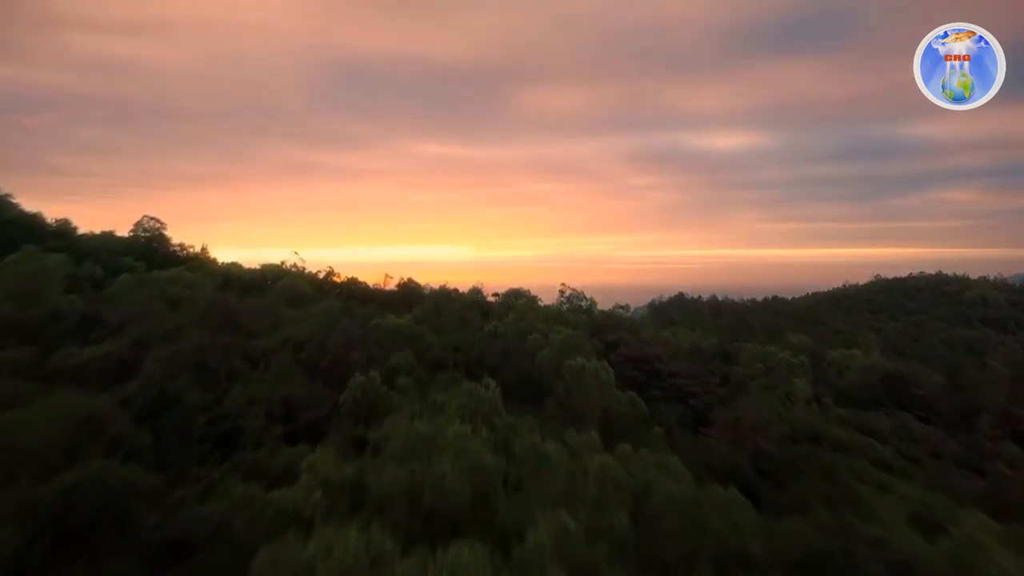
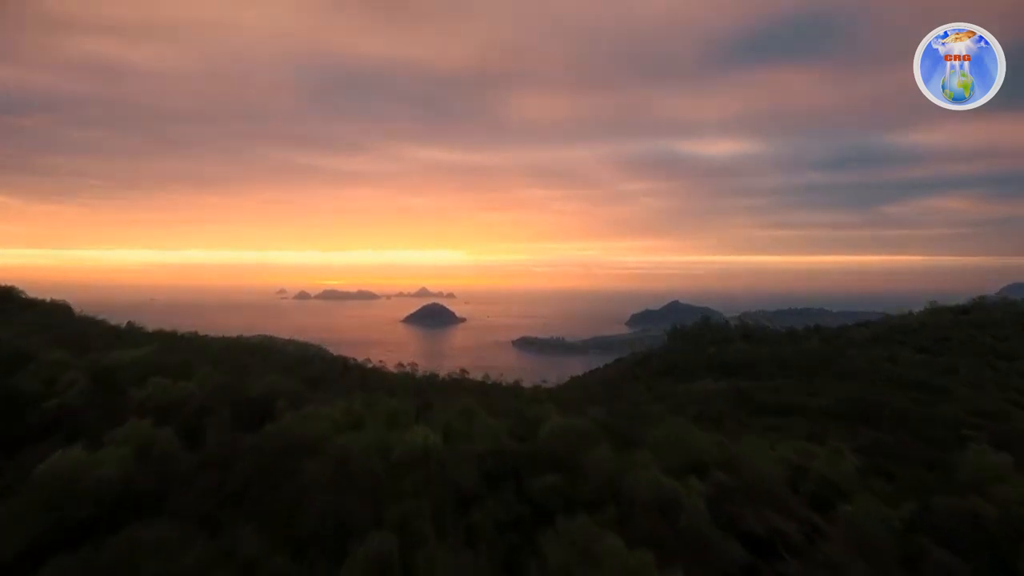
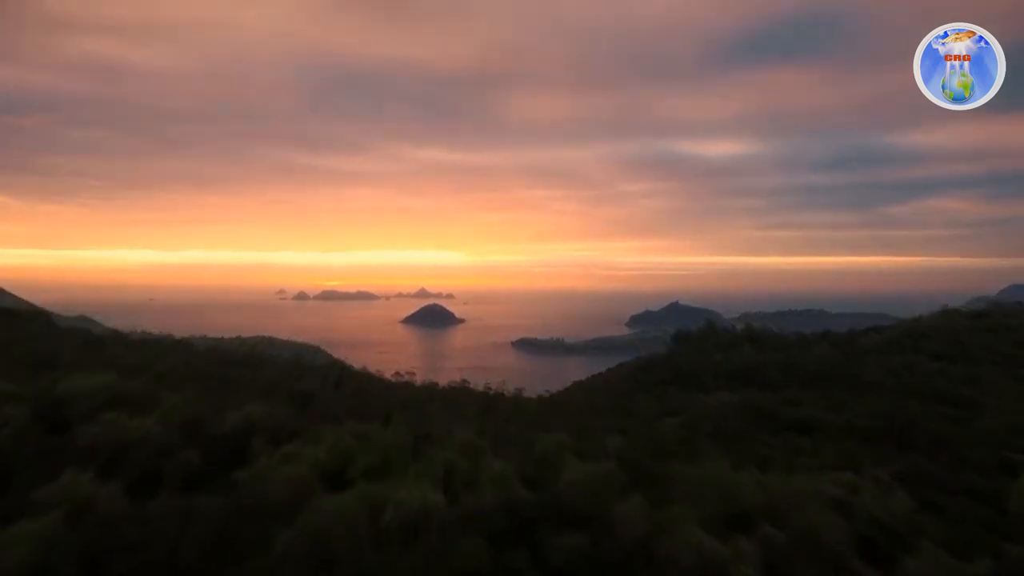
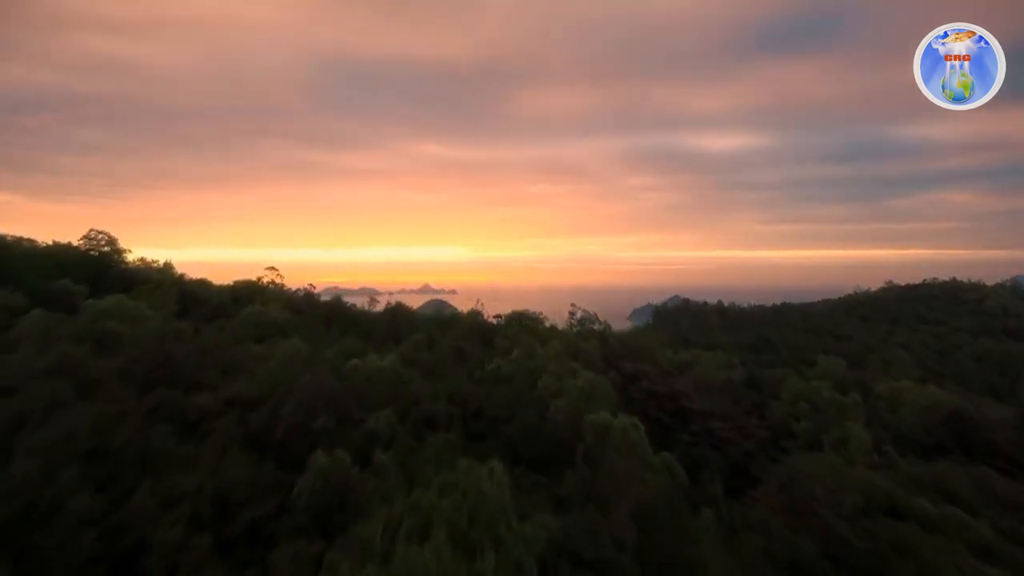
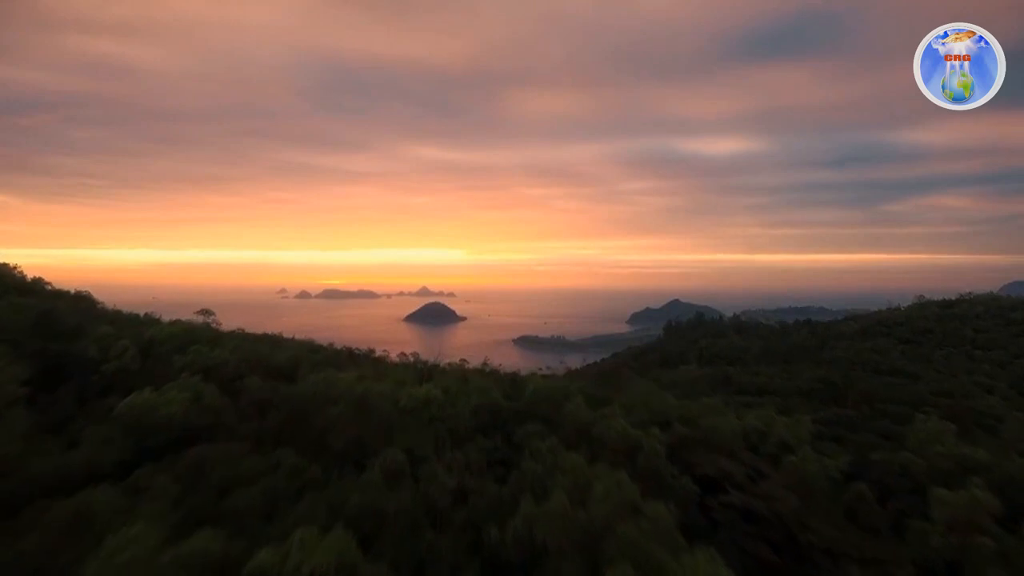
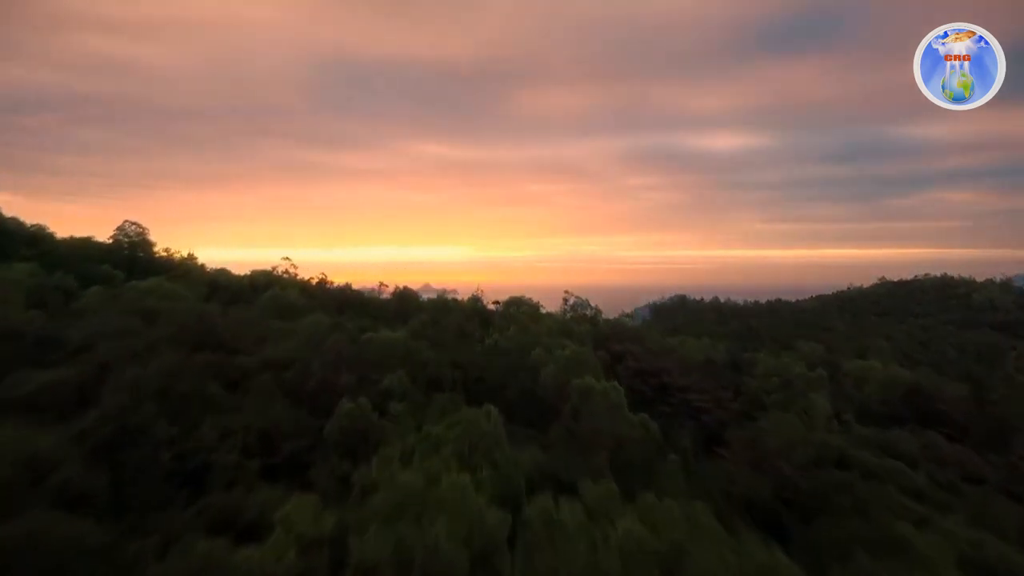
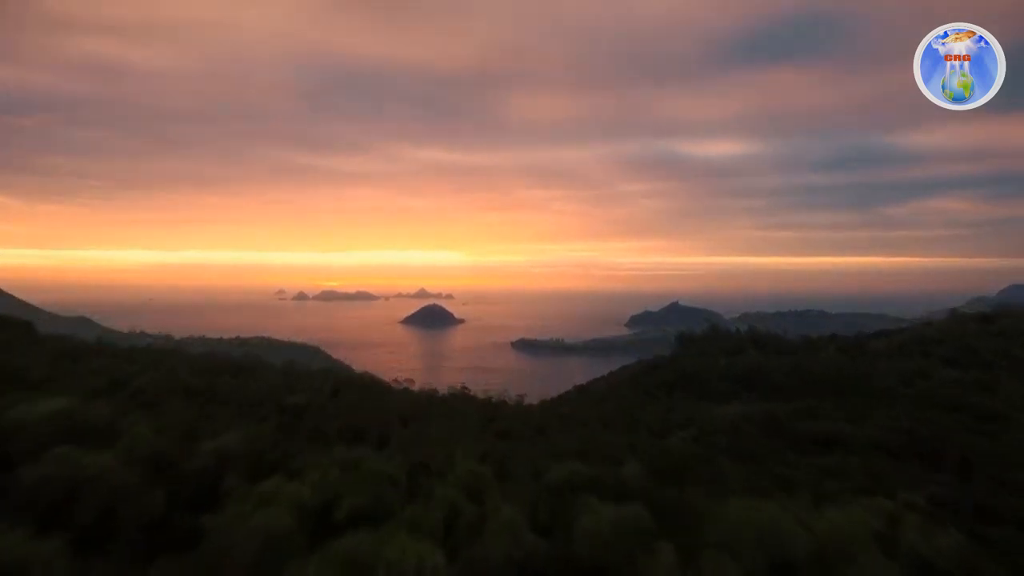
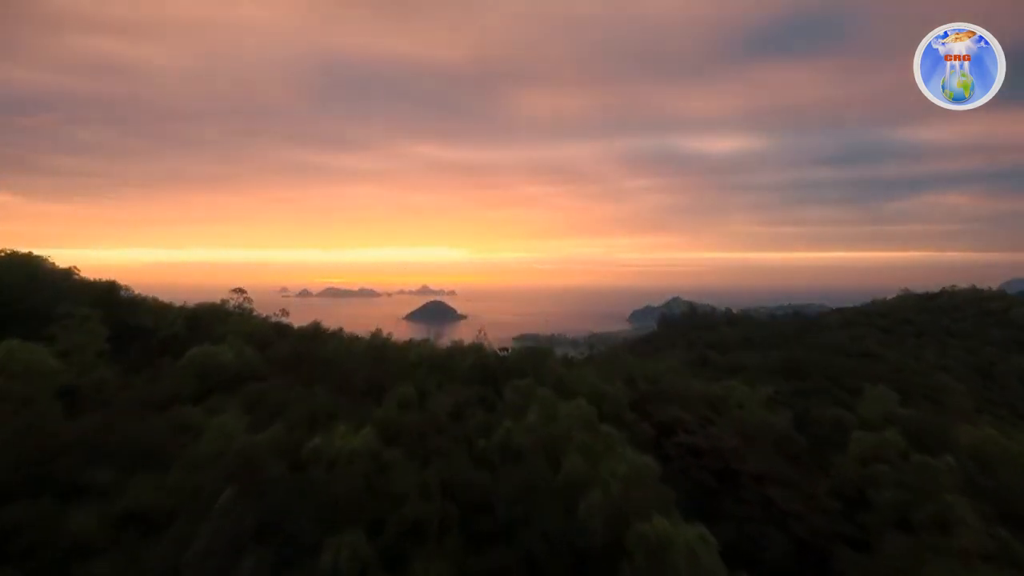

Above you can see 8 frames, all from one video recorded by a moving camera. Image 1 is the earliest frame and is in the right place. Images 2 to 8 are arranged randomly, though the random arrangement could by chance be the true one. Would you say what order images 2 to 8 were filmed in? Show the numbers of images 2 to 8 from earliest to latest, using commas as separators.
6, 4, 8, 5, 2, 3, 7
